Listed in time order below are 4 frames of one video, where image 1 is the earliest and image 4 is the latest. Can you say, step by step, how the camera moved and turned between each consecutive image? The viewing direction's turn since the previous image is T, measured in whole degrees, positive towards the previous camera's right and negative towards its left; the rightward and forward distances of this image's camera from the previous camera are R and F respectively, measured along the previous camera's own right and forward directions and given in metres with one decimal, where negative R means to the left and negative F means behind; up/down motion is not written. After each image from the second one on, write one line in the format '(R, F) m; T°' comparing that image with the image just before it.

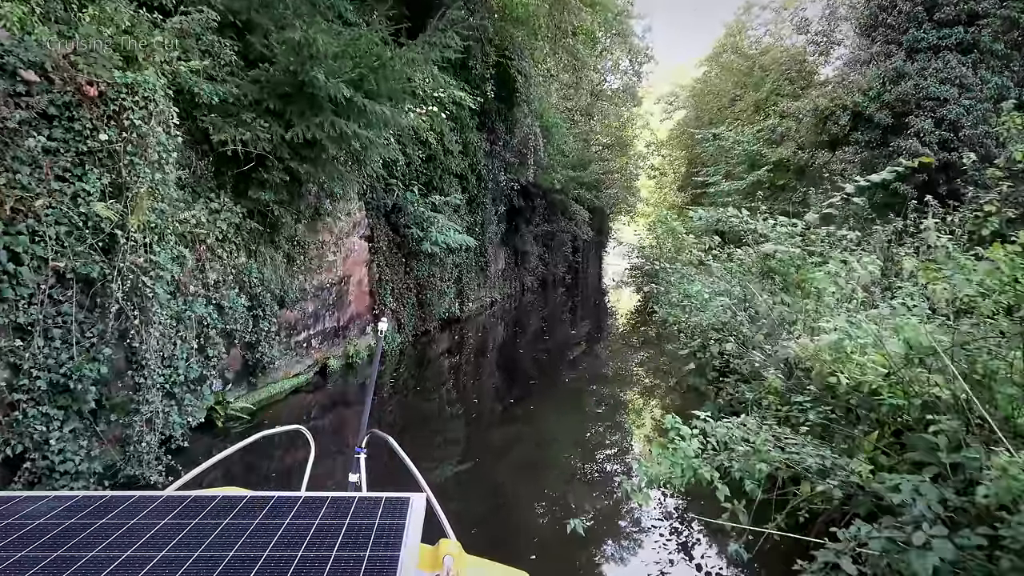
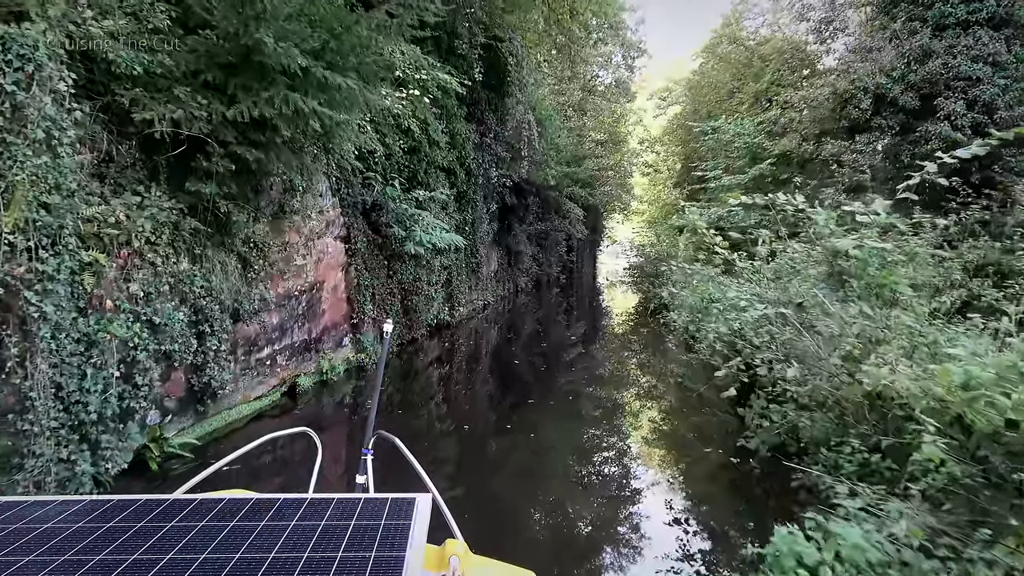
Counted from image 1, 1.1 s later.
(0.0, +0.6) m; +1°
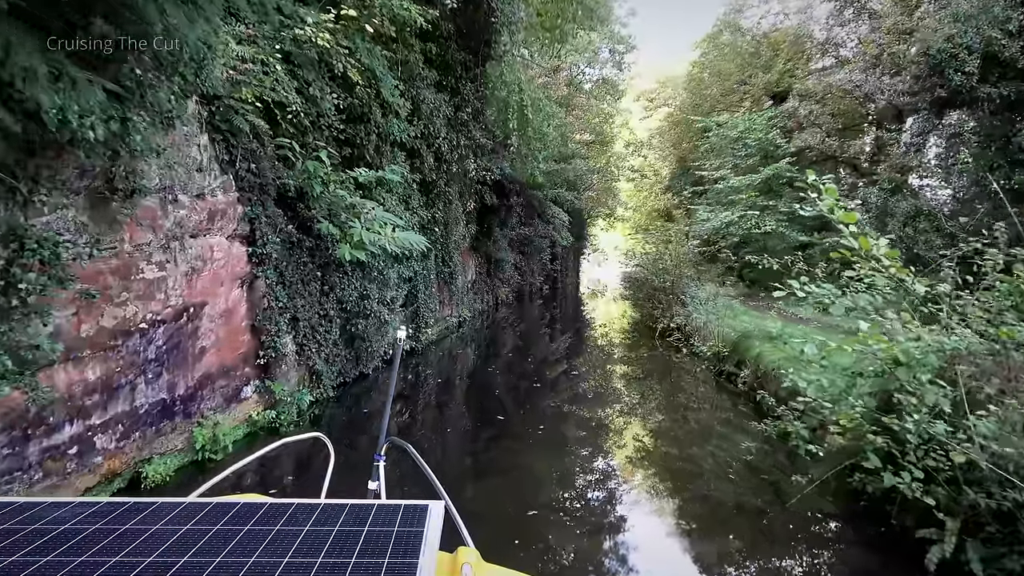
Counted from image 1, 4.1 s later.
(0.0, +1.6) m; +2°
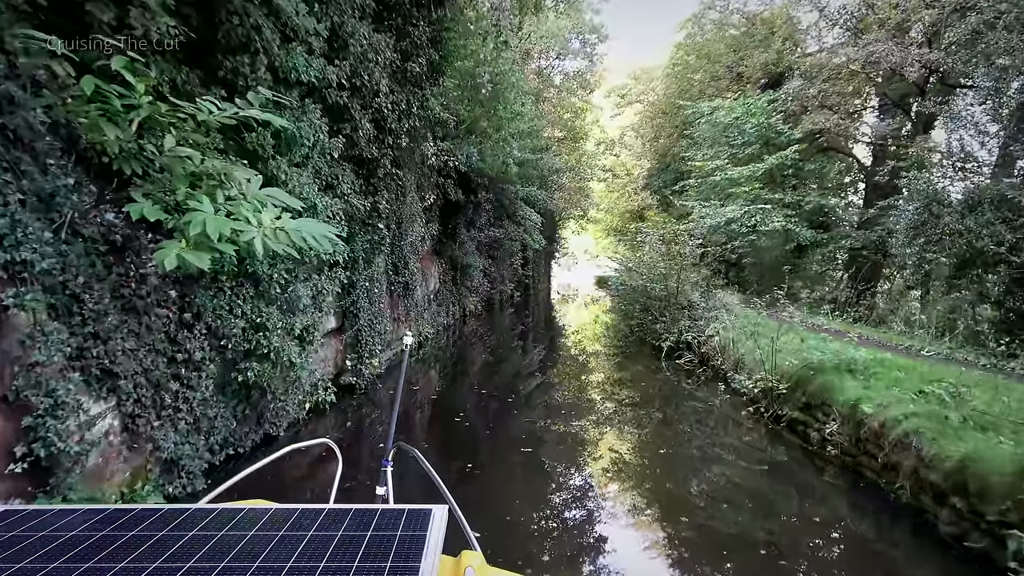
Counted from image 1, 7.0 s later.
(0.0, +1.5) m; +3°
